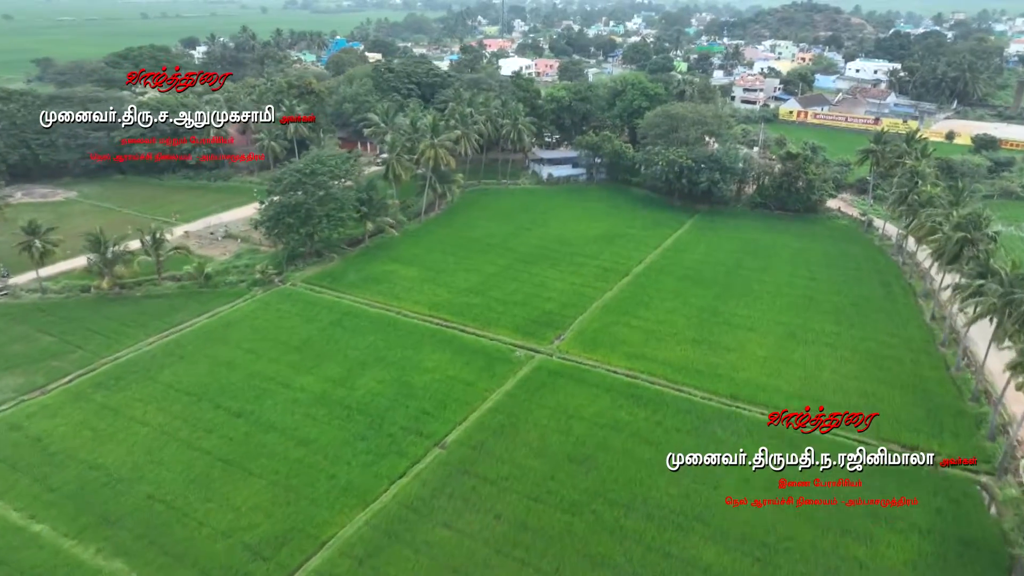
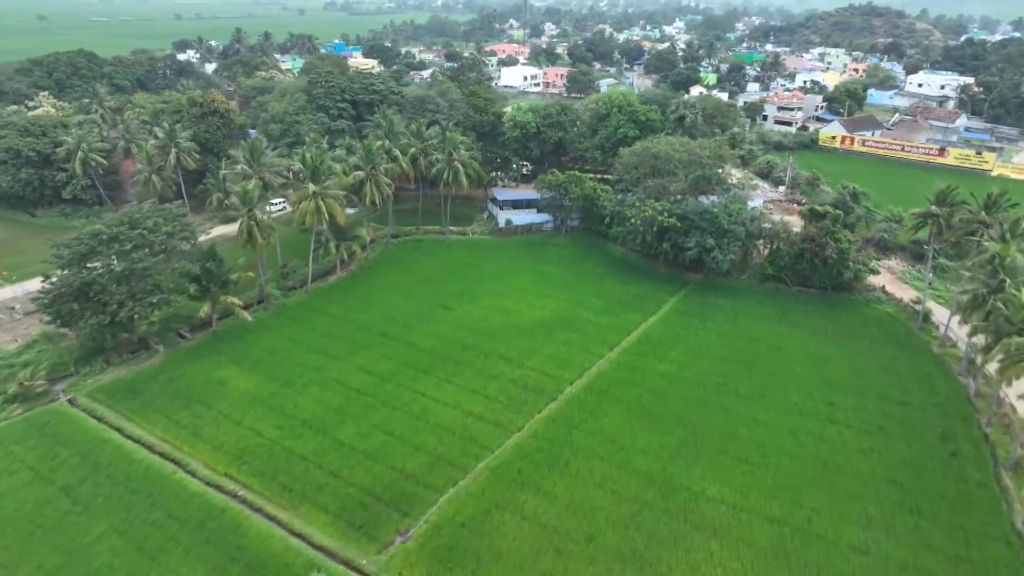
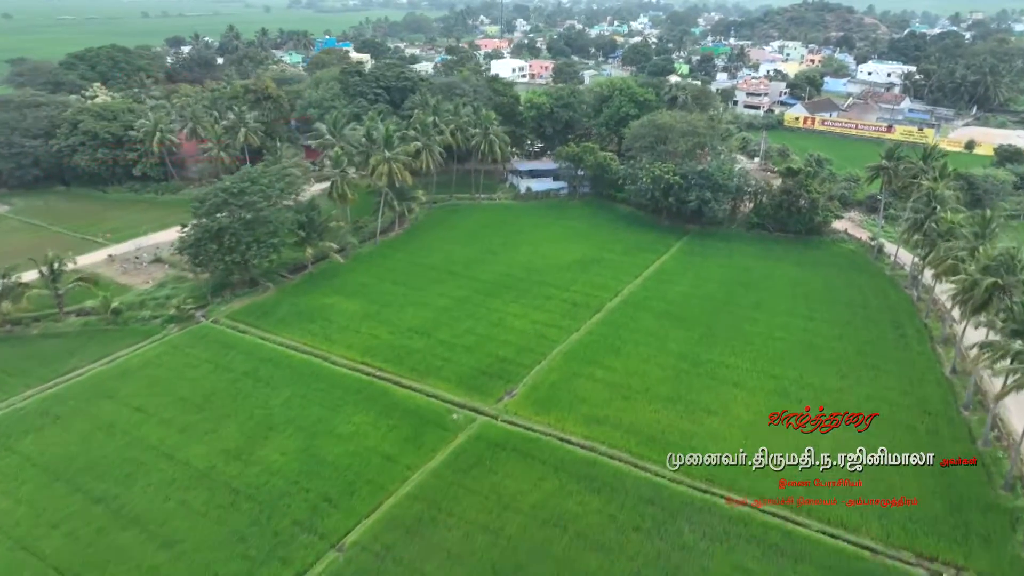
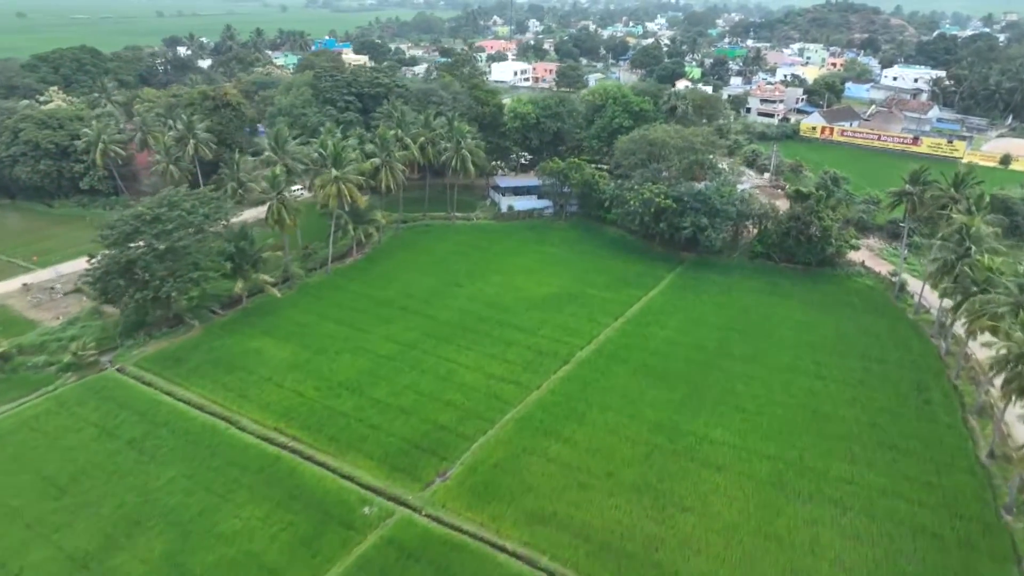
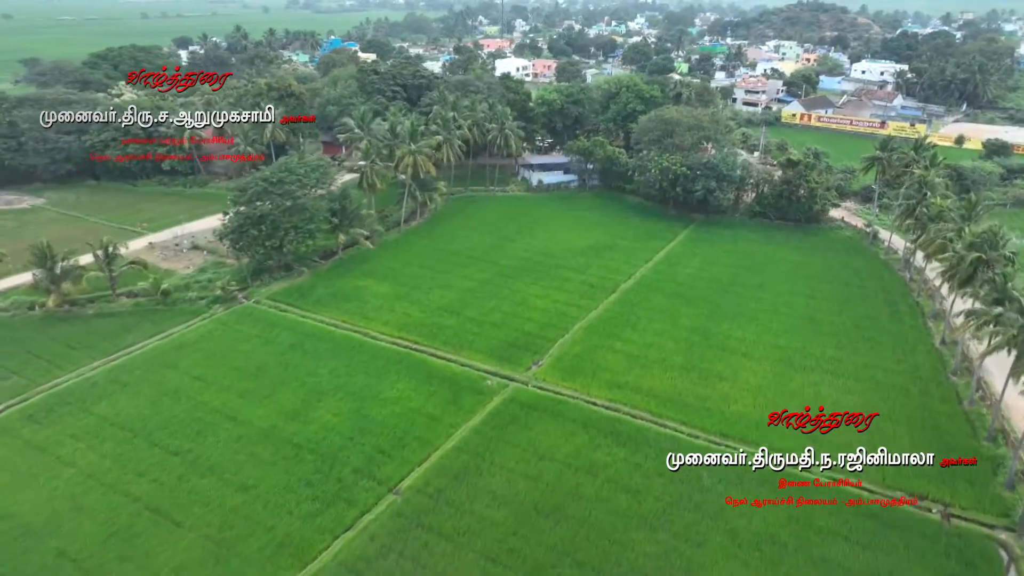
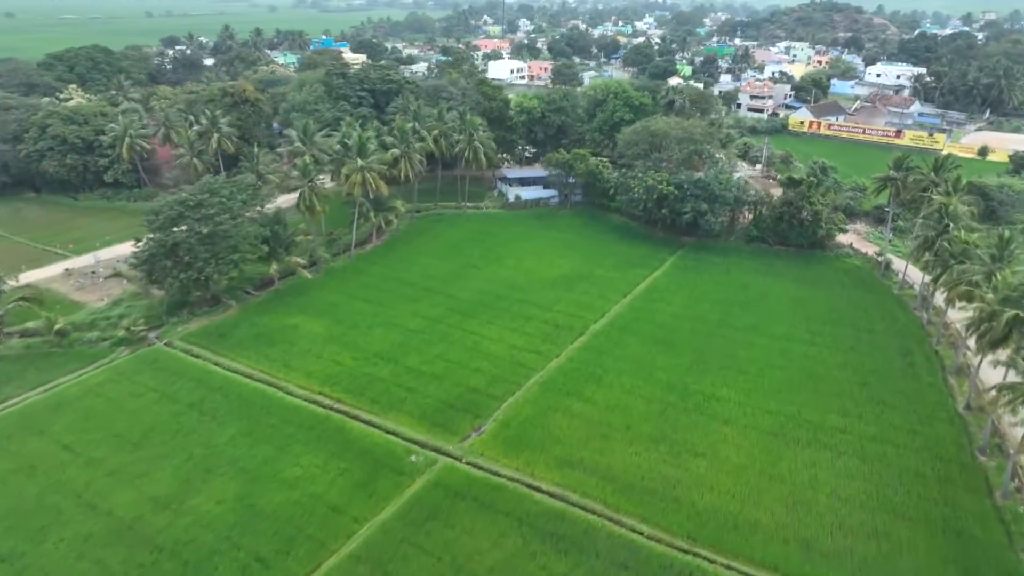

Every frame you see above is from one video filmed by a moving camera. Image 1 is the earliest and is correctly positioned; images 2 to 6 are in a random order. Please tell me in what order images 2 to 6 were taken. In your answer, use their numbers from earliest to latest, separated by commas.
5, 3, 6, 4, 2
